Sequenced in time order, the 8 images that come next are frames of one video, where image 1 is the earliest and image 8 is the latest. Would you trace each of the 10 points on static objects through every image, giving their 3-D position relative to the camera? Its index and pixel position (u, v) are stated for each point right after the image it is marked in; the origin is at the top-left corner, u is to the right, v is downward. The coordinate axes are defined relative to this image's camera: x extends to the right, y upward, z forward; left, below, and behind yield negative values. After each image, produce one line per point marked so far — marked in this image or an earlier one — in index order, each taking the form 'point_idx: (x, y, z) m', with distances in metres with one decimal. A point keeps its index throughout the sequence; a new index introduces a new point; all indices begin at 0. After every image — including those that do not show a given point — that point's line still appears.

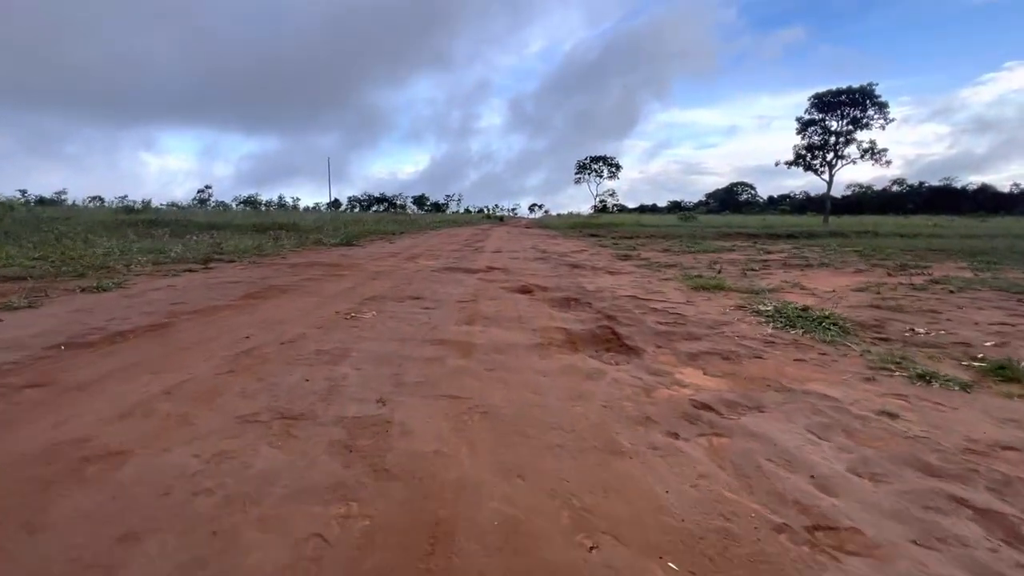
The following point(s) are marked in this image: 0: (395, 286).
0: (-1.8, 0.0, +7.4) m
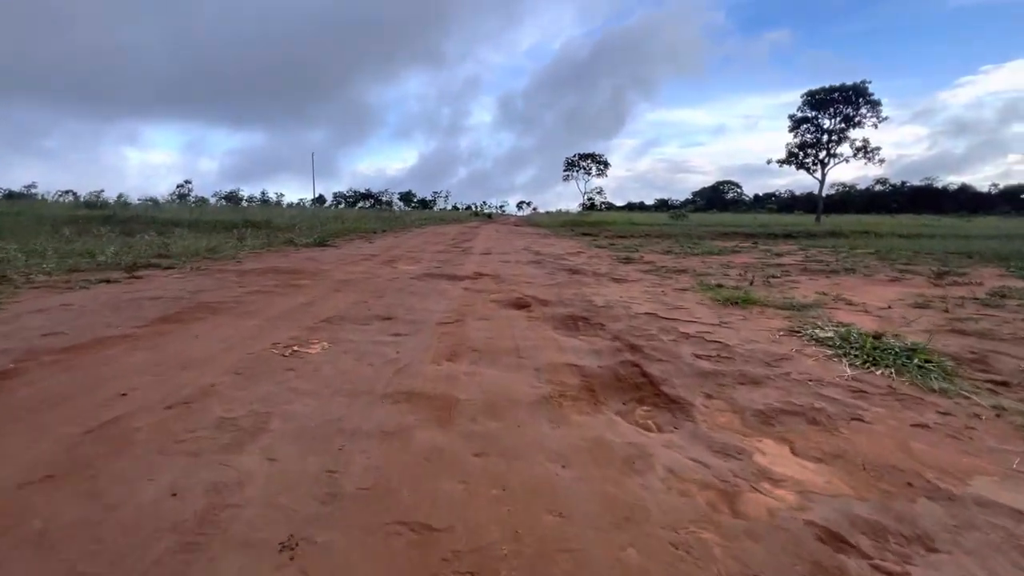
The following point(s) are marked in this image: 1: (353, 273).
0: (-1.9, -0.2, +6.1) m
1: (-2.7, +0.2, +8.2) m
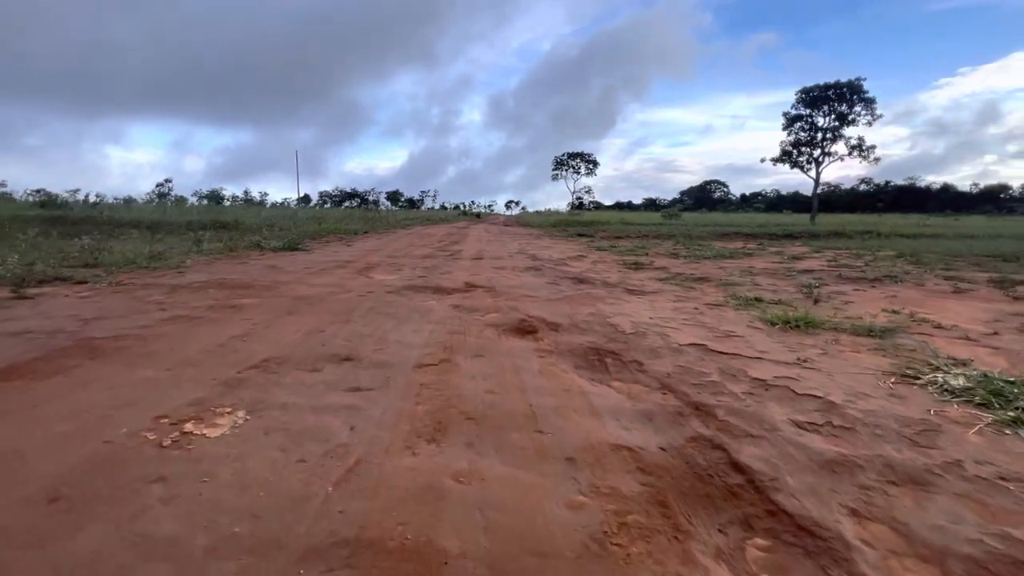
0: (-1.8, -0.4, +4.6) m
1: (-2.7, 0.0, +6.7) m
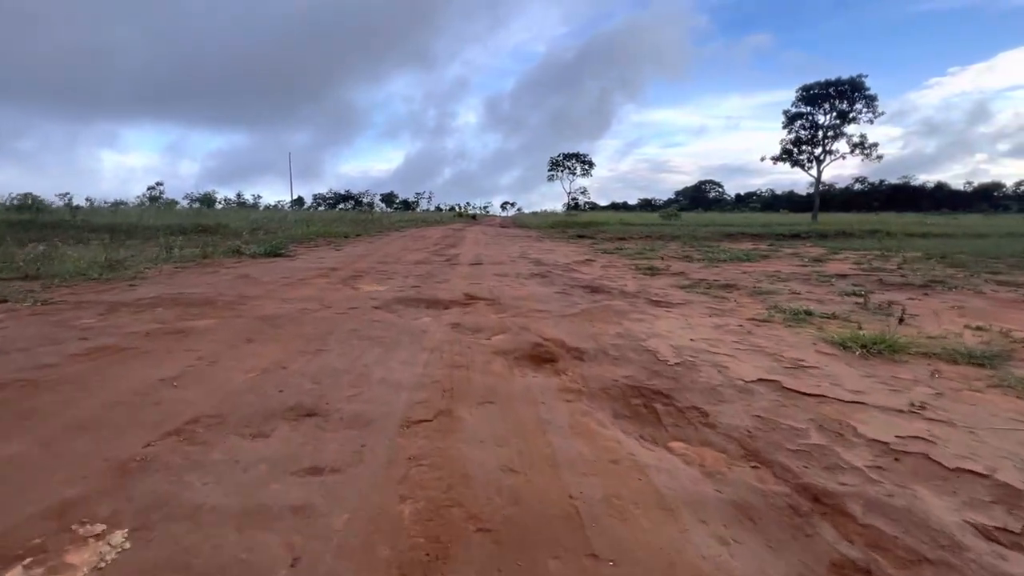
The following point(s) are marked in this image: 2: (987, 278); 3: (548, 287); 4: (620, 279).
0: (-1.7, -0.6, +3.6) m
1: (-2.6, -0.2, +5.7) m
2: (+8.6, +0.2, +8.7) m
3: (+0.6, 0.0, +7.9) m
4: (+1.9, +0.2, +8.7) m
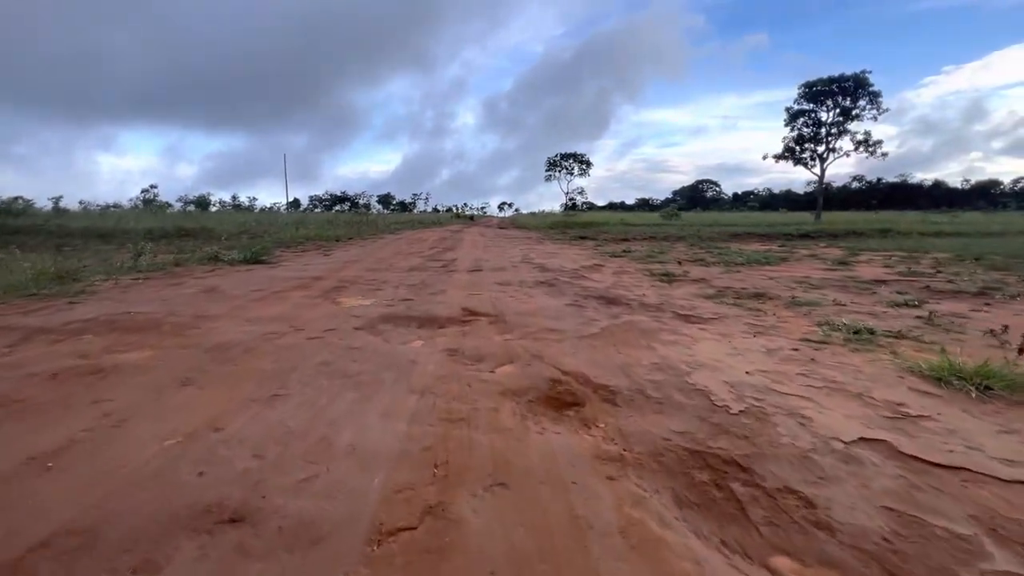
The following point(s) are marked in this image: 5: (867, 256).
0: (-1.6, -0.7, +2.6) m
1: (-2.6, -0.4, +4.8) m
2: (+8.7, +0.1, +7.8) m
3: (+0.7, -0.2, +7.0) m
4: (+2.0, 0.0, +7.7) m
5: (+10.2, +0.9, +13.9) m
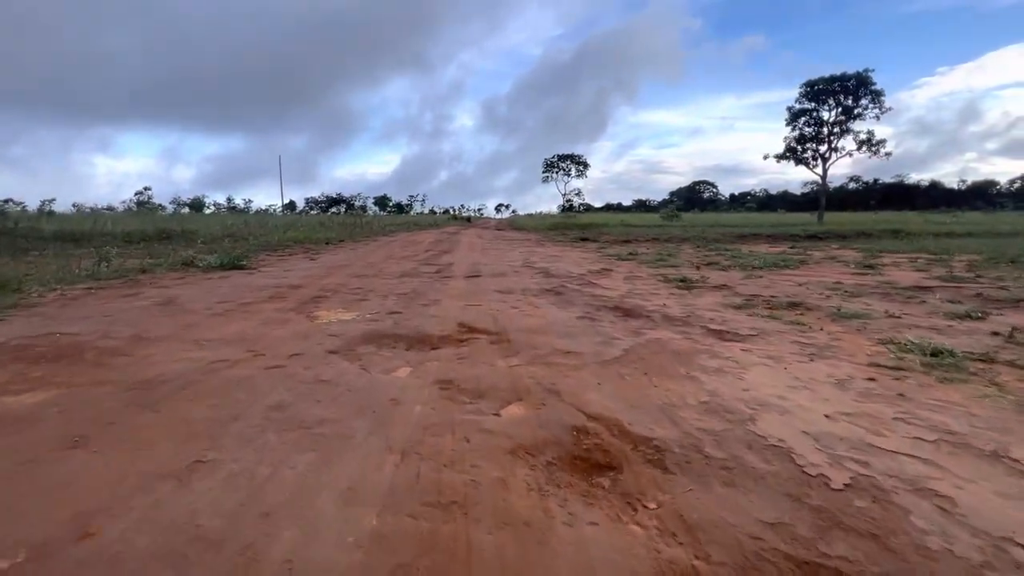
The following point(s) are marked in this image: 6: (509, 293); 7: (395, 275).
0: (-1.6, -0.9, +1.8) m
1: (-2.5, -0.5, +3.9) m
2: (+8.7, 0.0, +7.0) m
3: (+0.7, -0.3, +6.1) m
4: (+2.0, -0.1, +6.9) m
5: (+10.2, +0.8, +13.1) m
6: (0.0, -0.1, +7.4) m
7: (-2.2, +0.3, +9.1) m
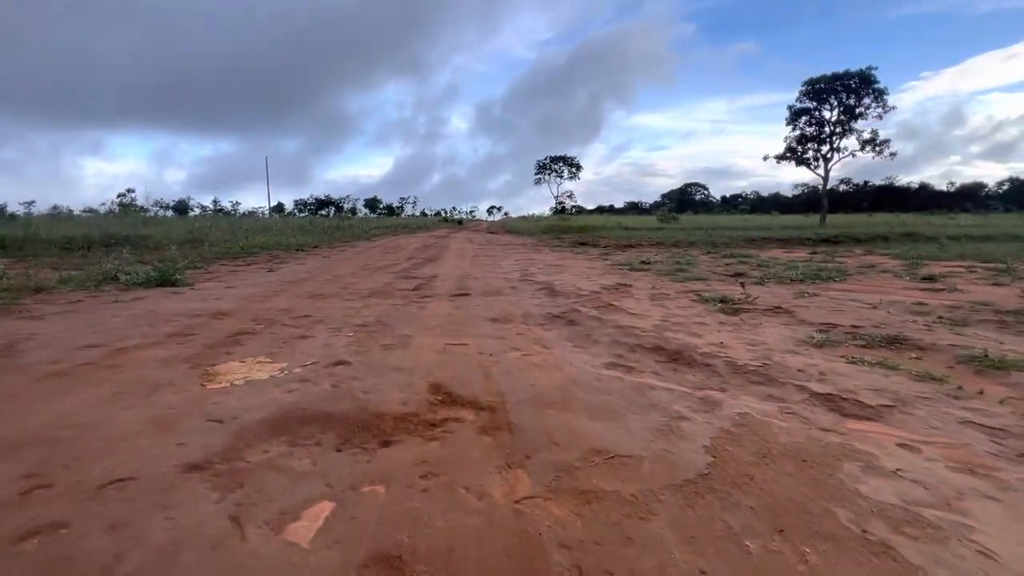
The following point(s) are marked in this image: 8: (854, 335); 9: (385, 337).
0: (-1.5, -1.2, -0.1) m
1: (-2.5, -0.8, +2.0) m
2: (+8.7, -0.3, +5.4) m
3: (+0.7, -0.6, +4.3) m
4: (+2.0, -0.4, +5.1) m
5: (+10.1, +0.5, +11.4) m
6: (-0.1, -0.4, +5.6) m
7: (-2.3, -0.1, +7.2) m
8: (+3.6, -0.5, +5.1) m
9: (-1.3, -0.5, +4.8) m
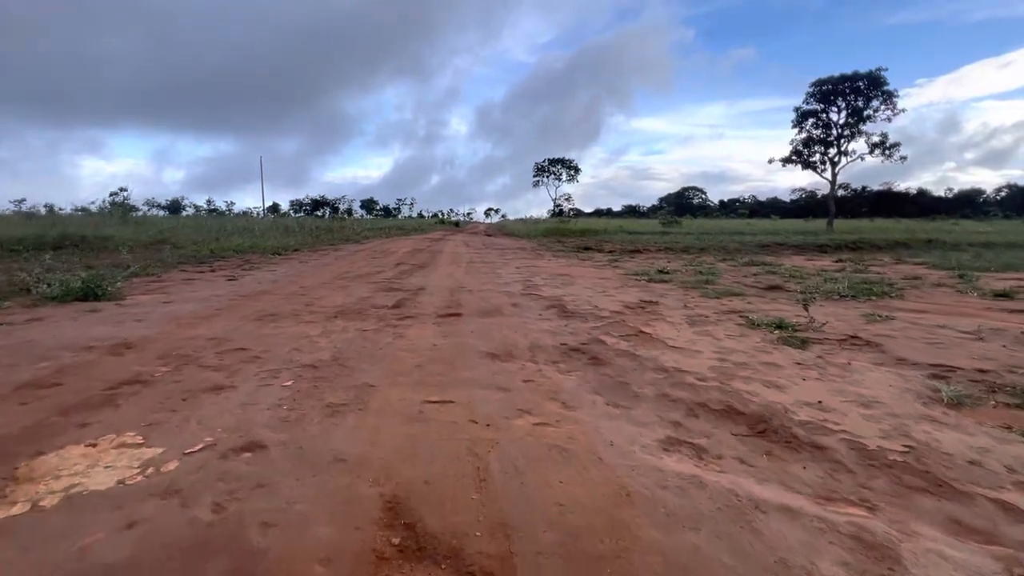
0: (-1.4, -1.4, -1.5) m
1: (-2.4, -1.0, +0.6) m
2: (+8.8, -0.6, +4.0) m
3: (+0.8, -0.8, +2.9) m
4: (+2.1, -0.7, +3.7) m
5: (+10.1, +0.2, +10.1) m
6: (0.0, -0.6, +4.1) m
7: (-2.2, -0.3, +5.8) m
8: (+3.7, -0.7, +3.7) m
9: (-1.2, -0.7, +3.3) m
